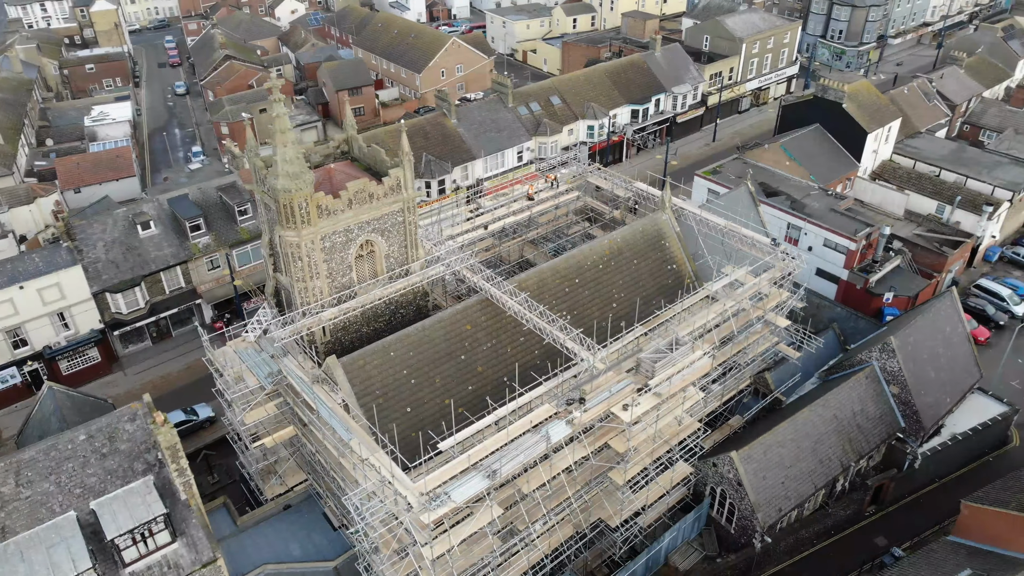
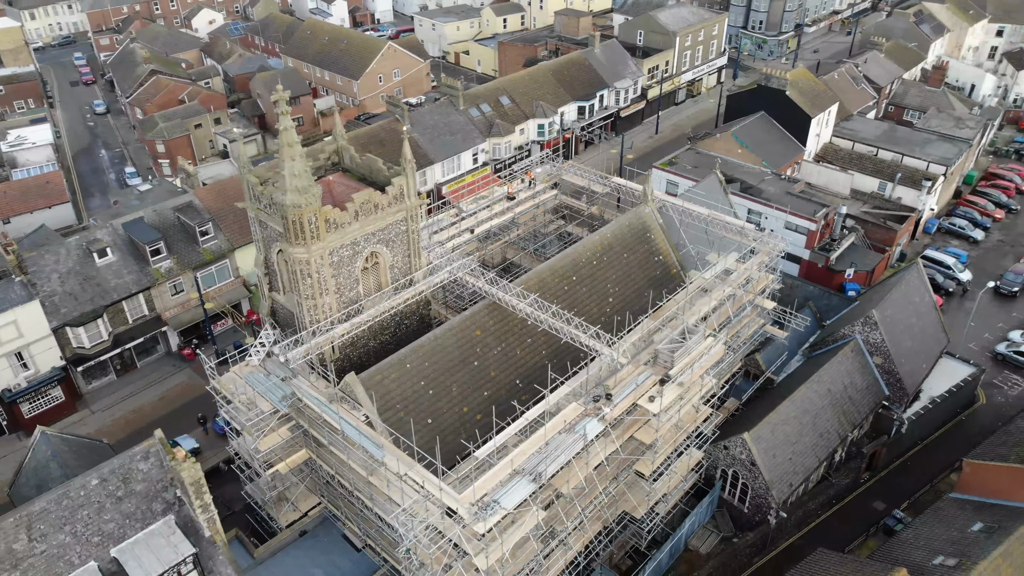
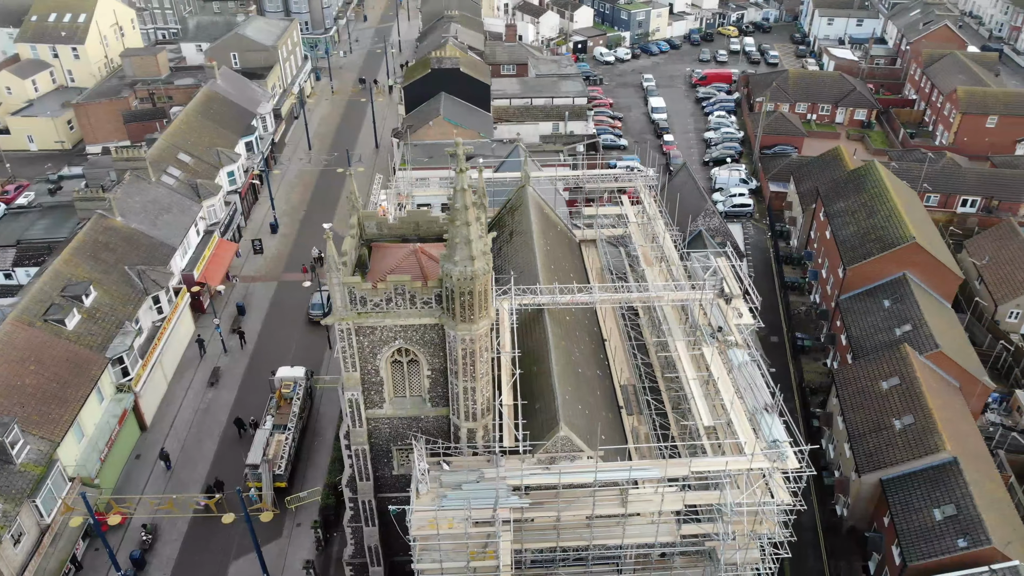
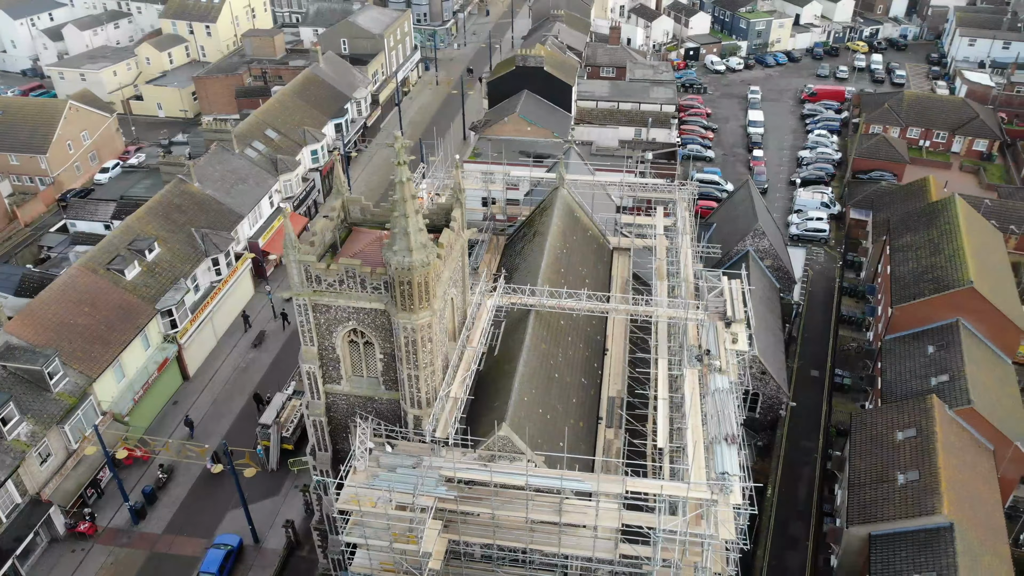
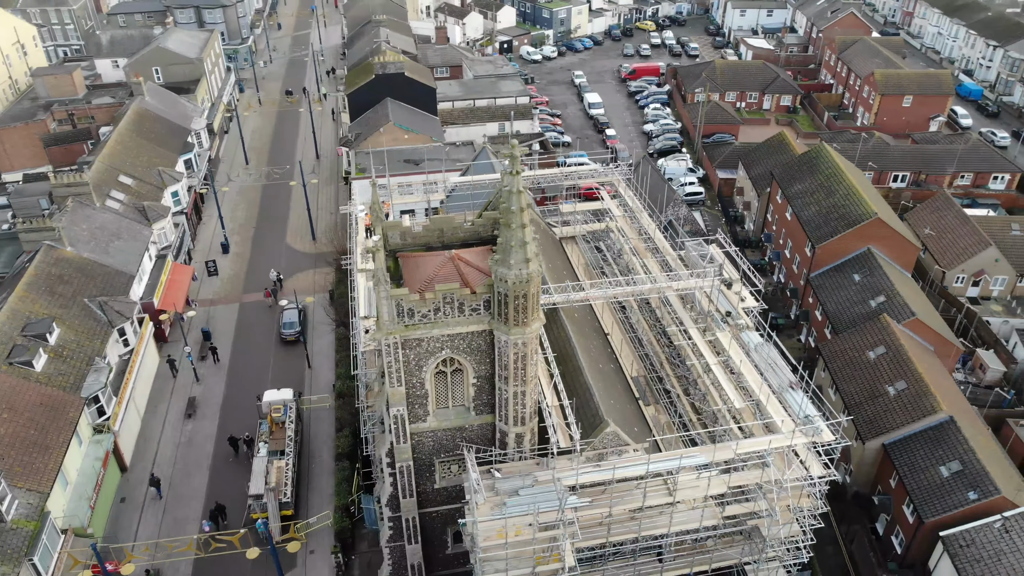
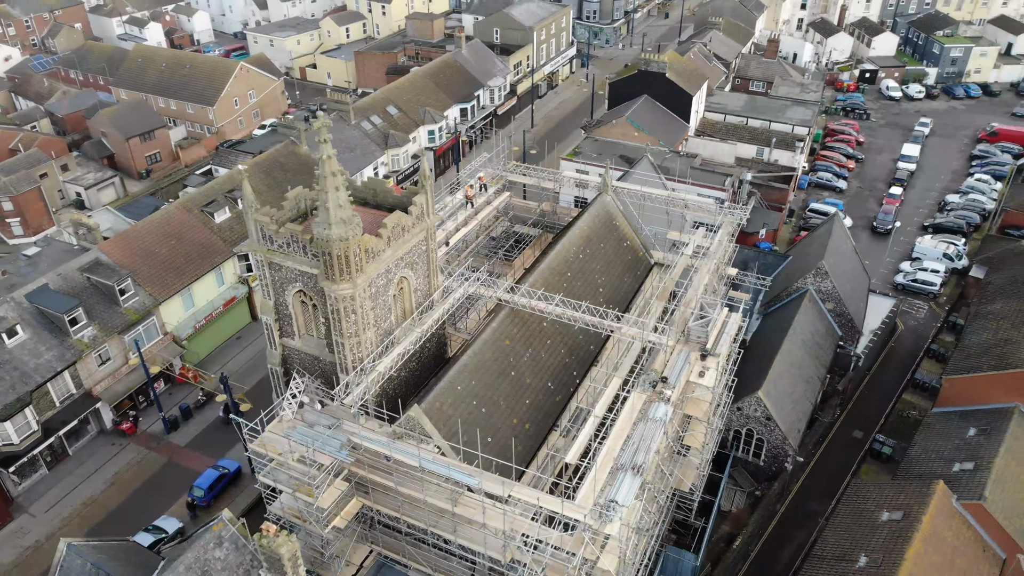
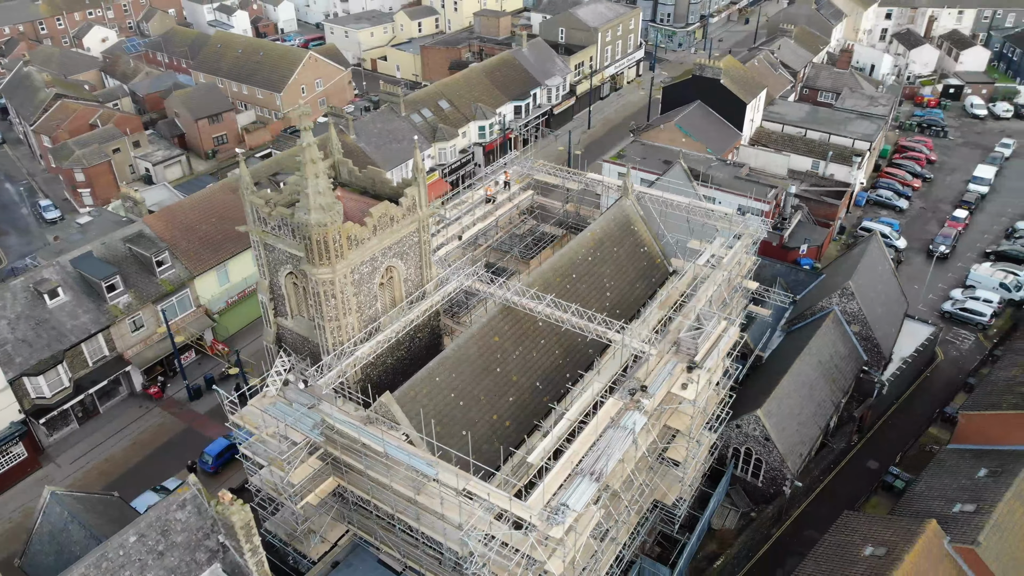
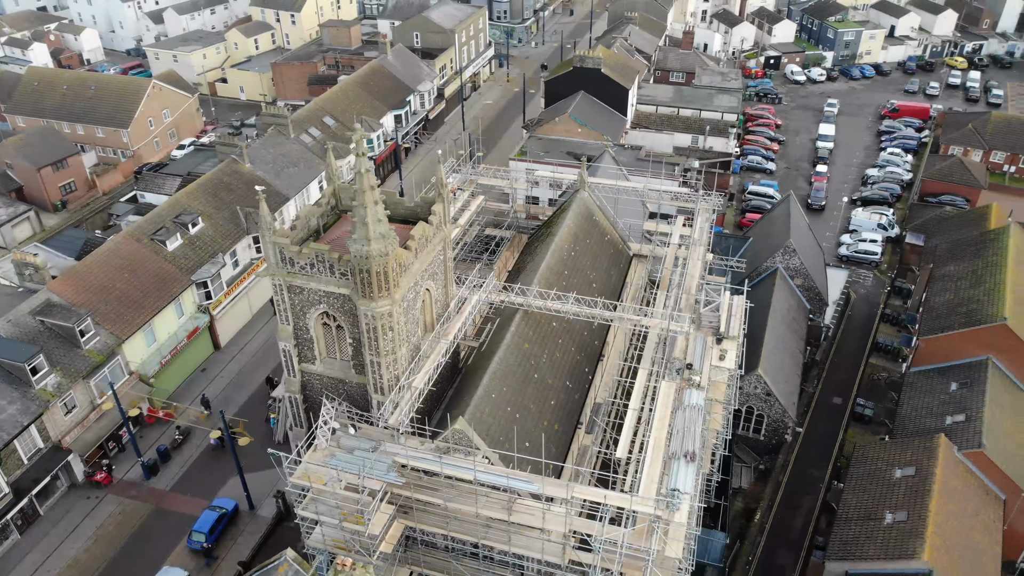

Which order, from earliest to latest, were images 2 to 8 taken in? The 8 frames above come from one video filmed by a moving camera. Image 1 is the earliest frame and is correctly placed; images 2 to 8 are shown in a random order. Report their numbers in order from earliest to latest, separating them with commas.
2, 7, 6, 8, 4, 3, 5
